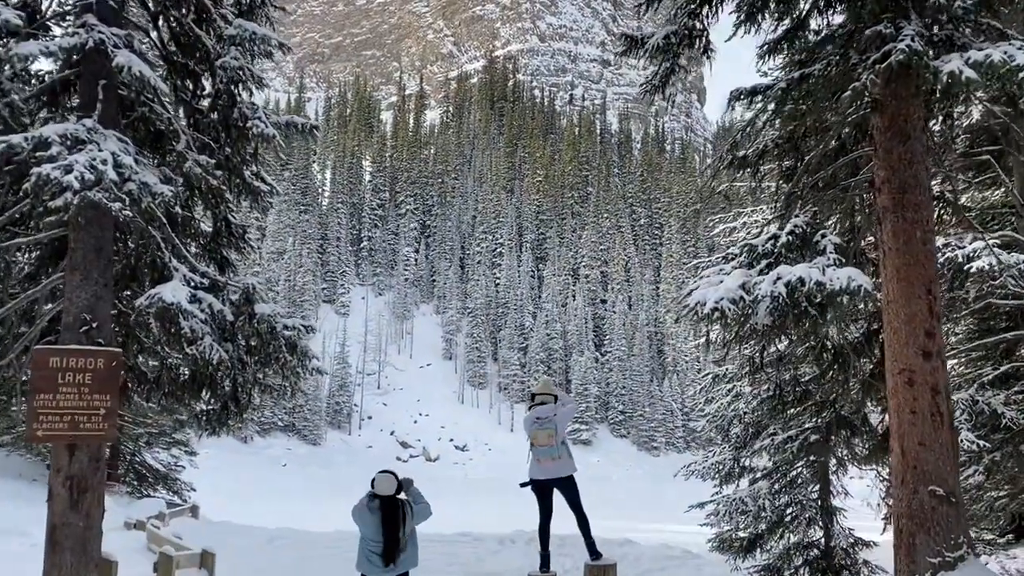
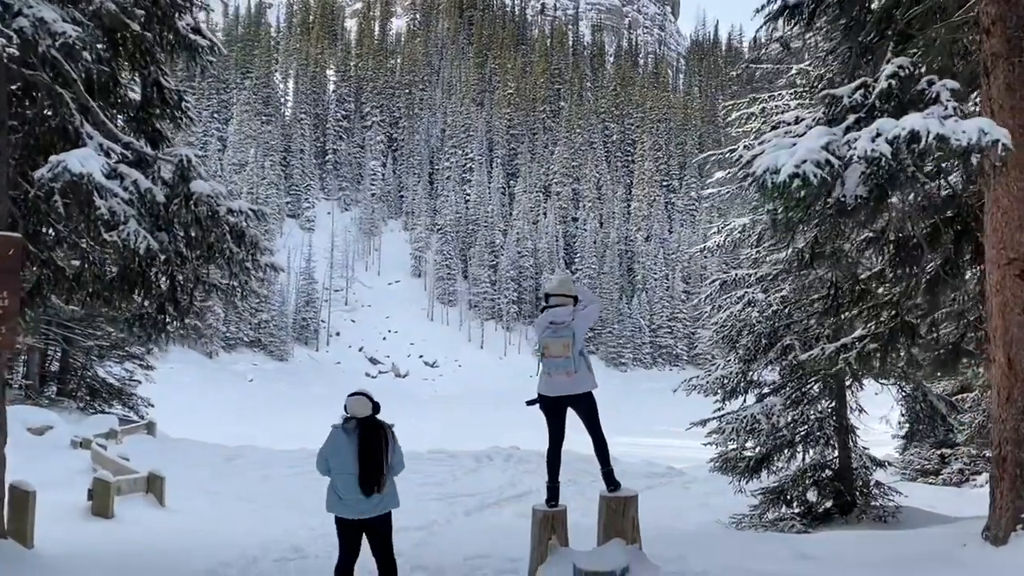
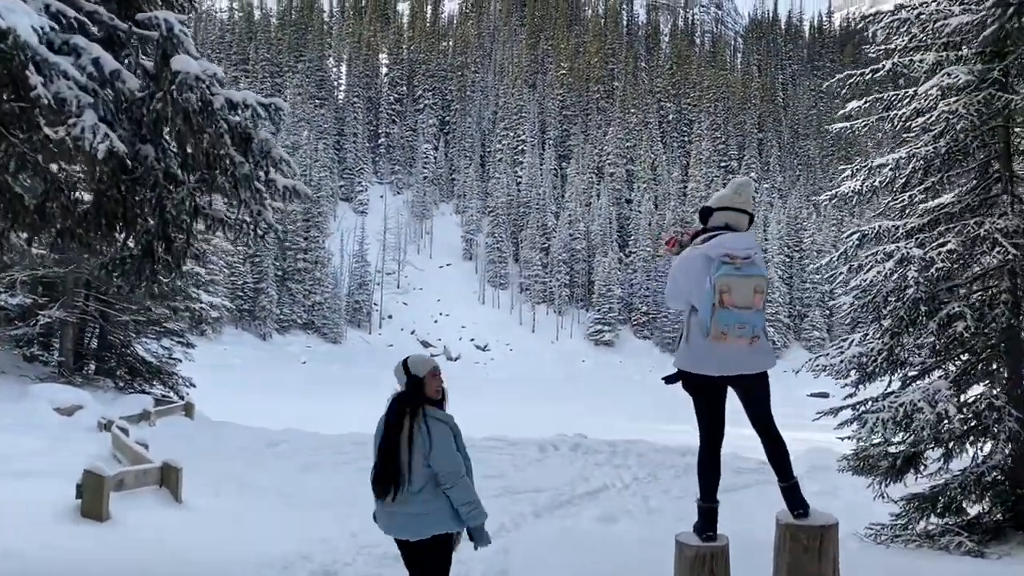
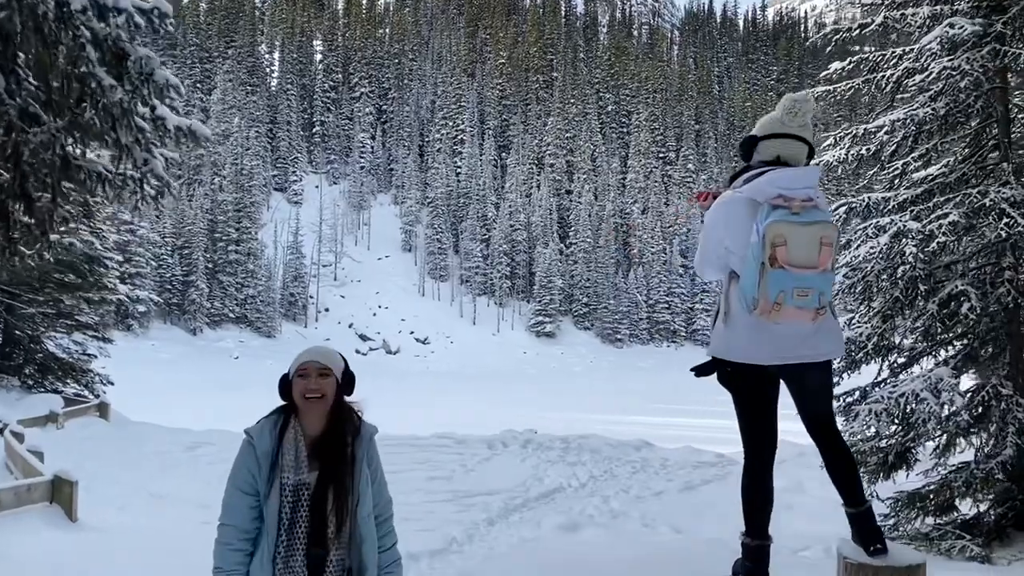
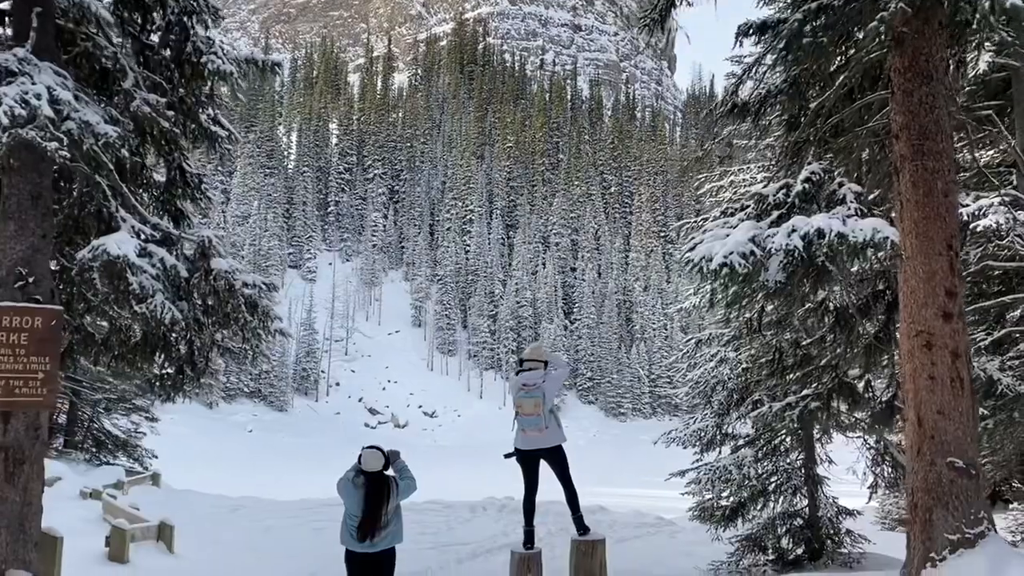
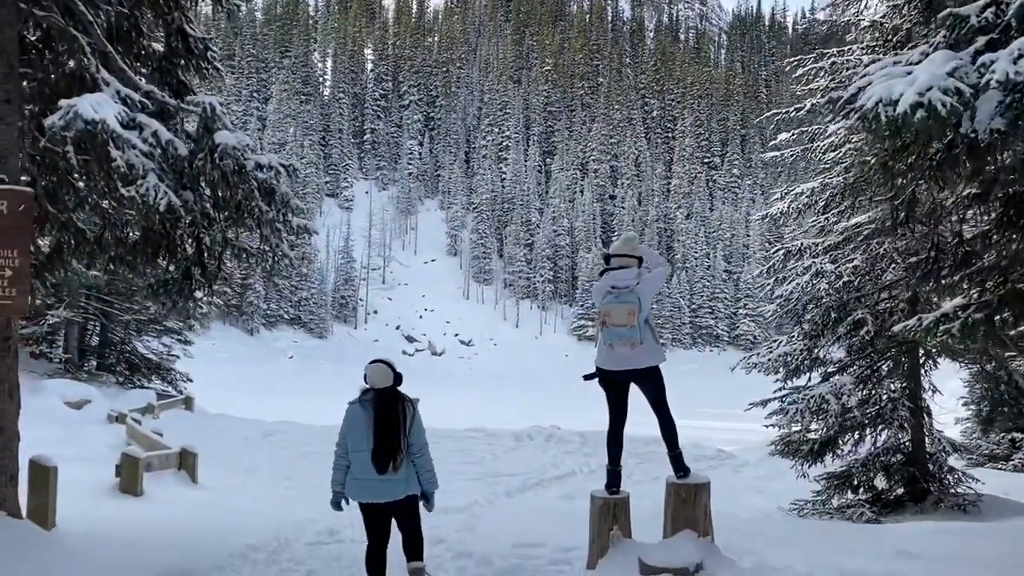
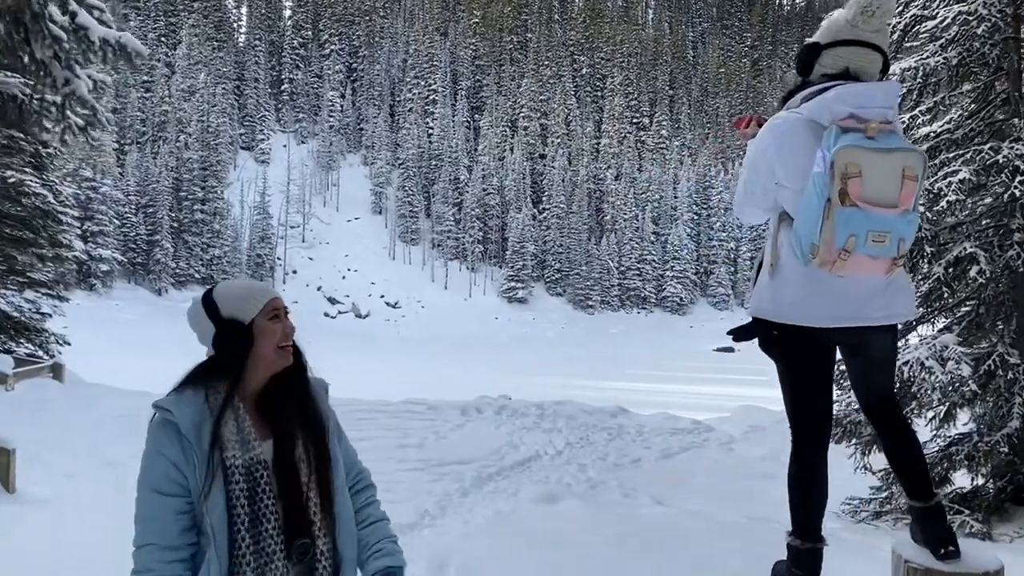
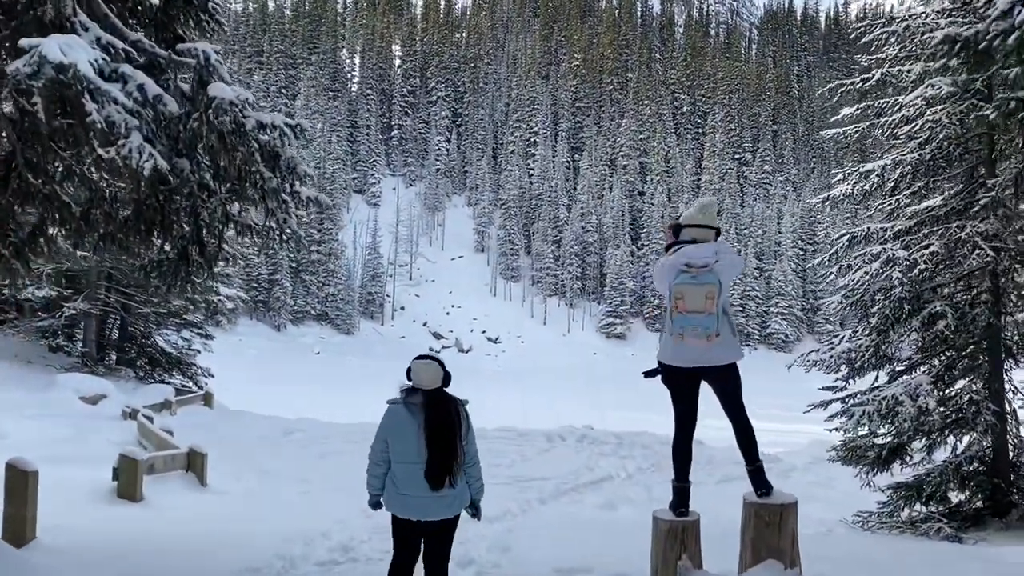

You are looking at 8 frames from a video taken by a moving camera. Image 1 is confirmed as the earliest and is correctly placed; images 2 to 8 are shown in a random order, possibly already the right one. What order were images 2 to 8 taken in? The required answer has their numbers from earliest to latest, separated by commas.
5, 2, 6, 8, 3, 4, 7
